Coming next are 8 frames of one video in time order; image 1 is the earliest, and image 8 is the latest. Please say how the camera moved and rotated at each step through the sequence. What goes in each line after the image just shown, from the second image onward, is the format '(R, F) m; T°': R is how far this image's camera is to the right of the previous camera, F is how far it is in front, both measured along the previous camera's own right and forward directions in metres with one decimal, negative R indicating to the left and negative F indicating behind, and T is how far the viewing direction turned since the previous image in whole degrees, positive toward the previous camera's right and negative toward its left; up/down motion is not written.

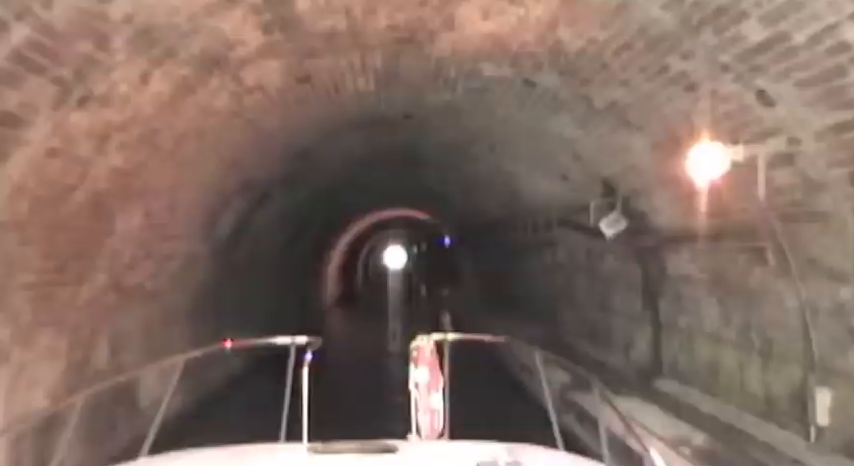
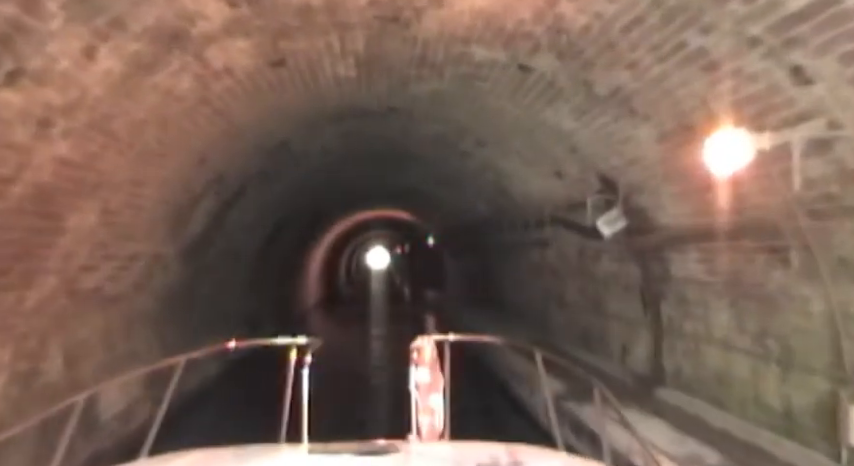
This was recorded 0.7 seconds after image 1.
(0.0, +0.4) m; +2°
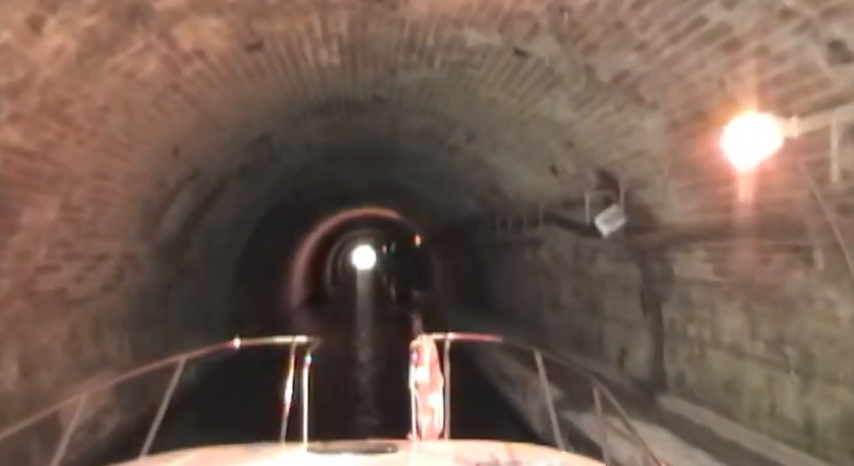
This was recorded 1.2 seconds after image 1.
(0.0, +0.4) m; +1°
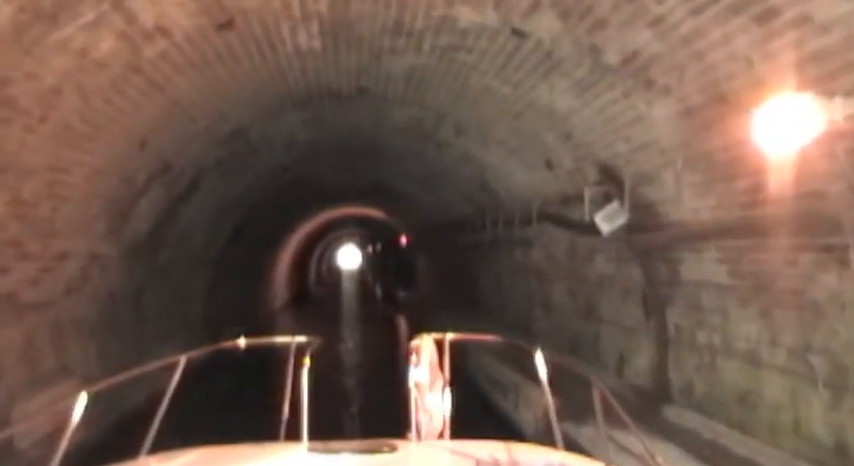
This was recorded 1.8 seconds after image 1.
(0.0, +0.4) m; +1°
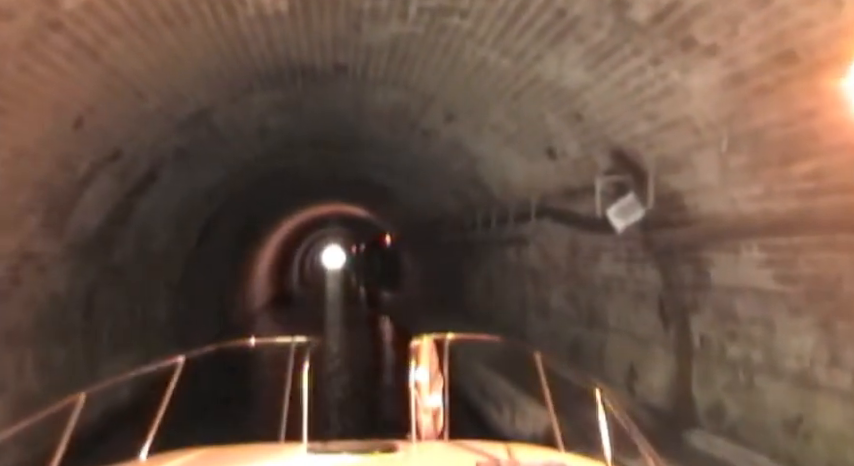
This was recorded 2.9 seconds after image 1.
(0.0, +0.7) m; +2°
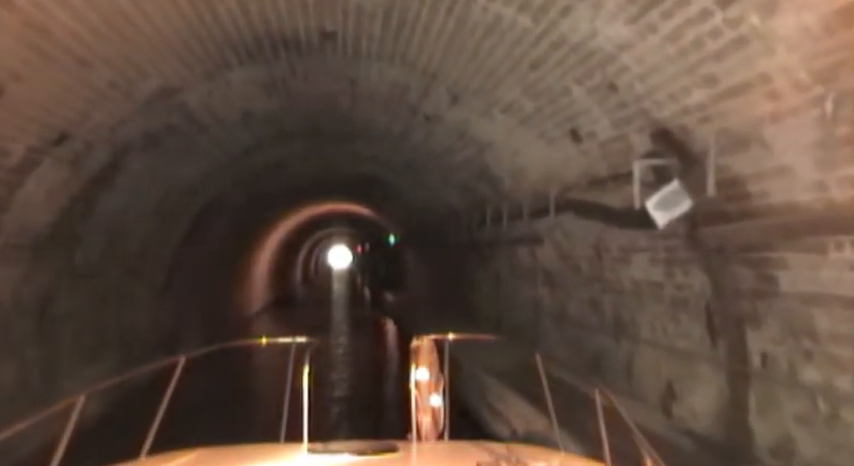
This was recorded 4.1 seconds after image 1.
(0.0, +0.7) m; -1°
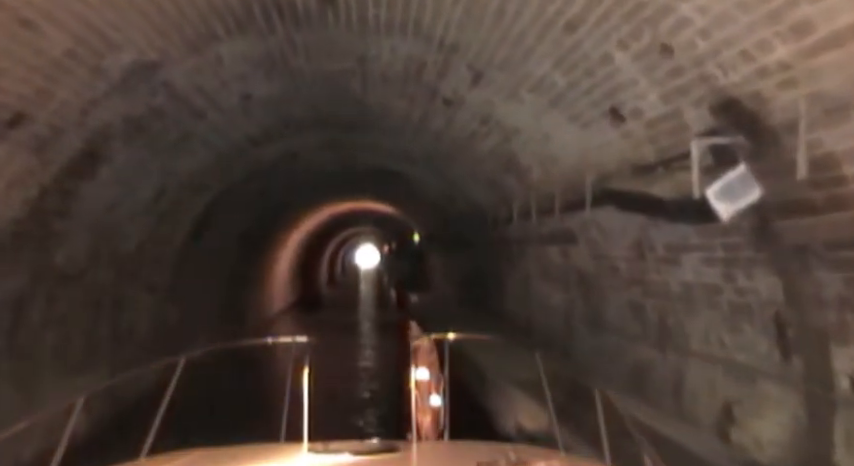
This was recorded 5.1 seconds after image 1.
(+0.1, +0.6) m; -3°
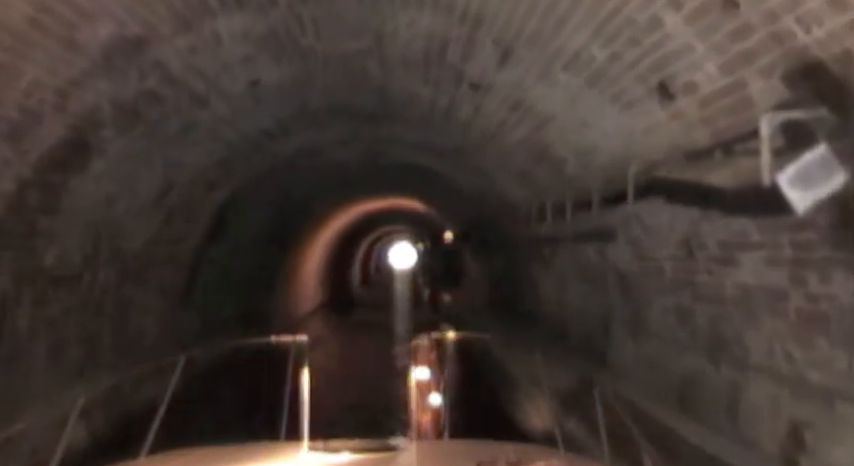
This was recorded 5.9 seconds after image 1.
(+0.1, +0.4) m; -4°
